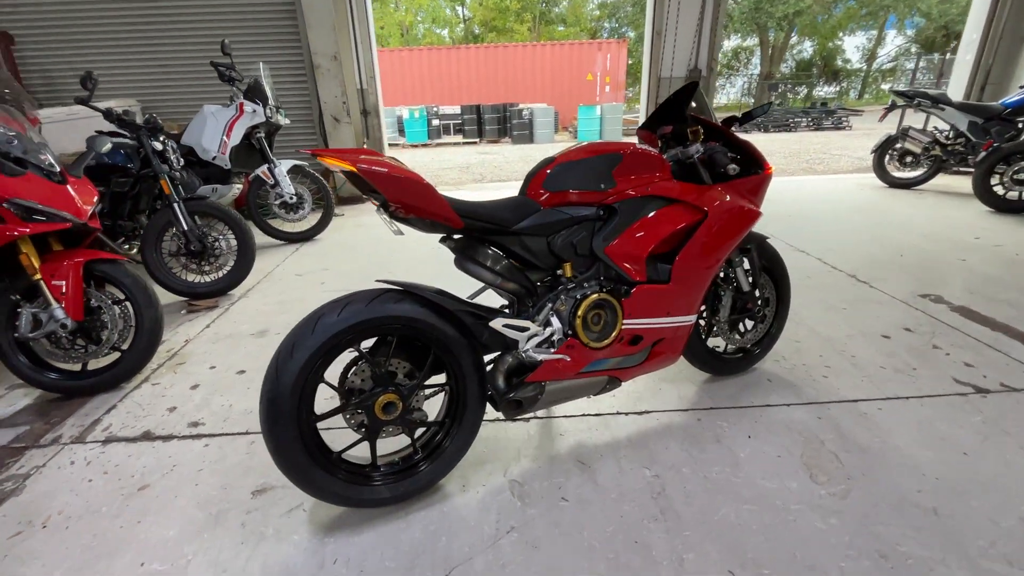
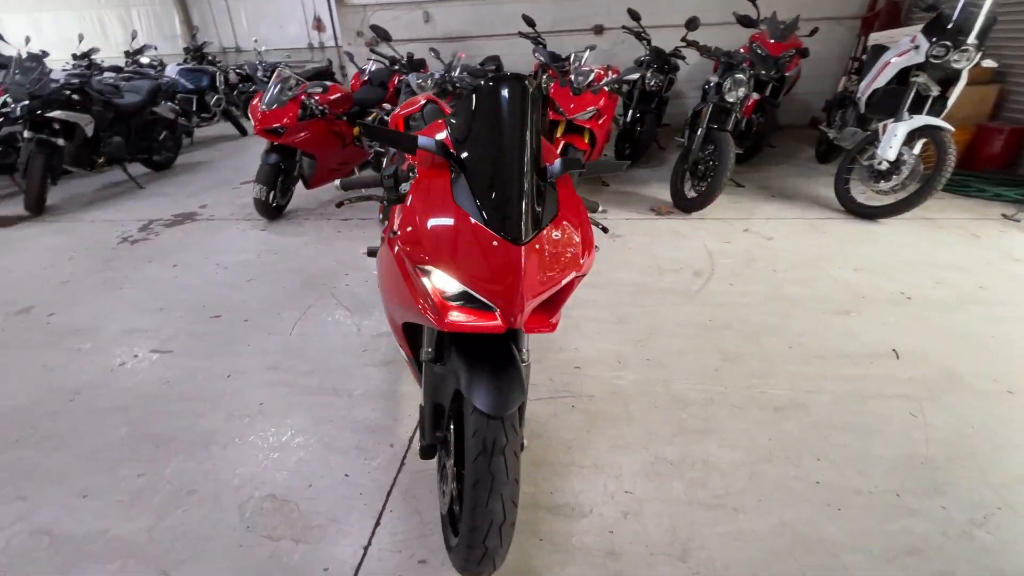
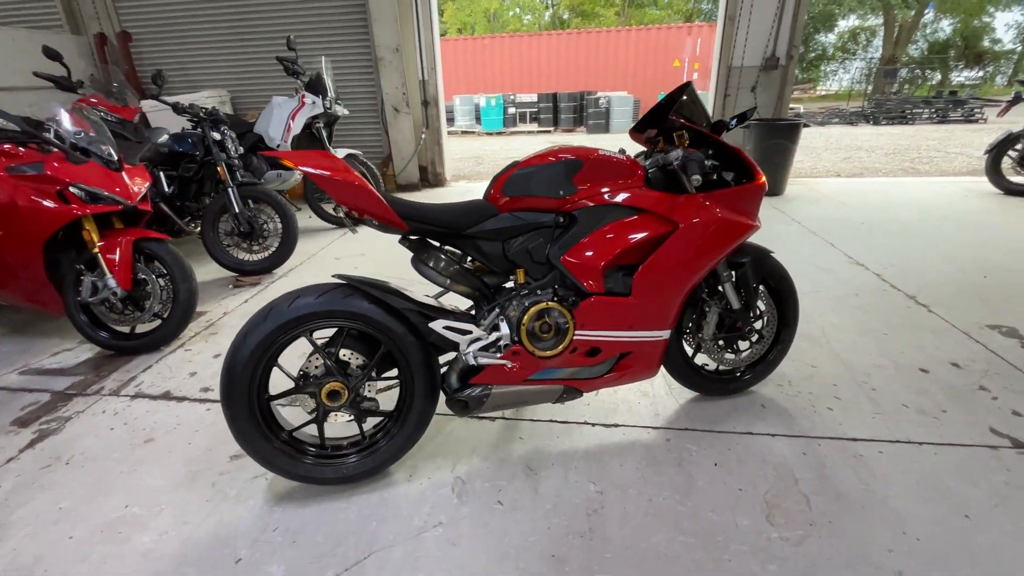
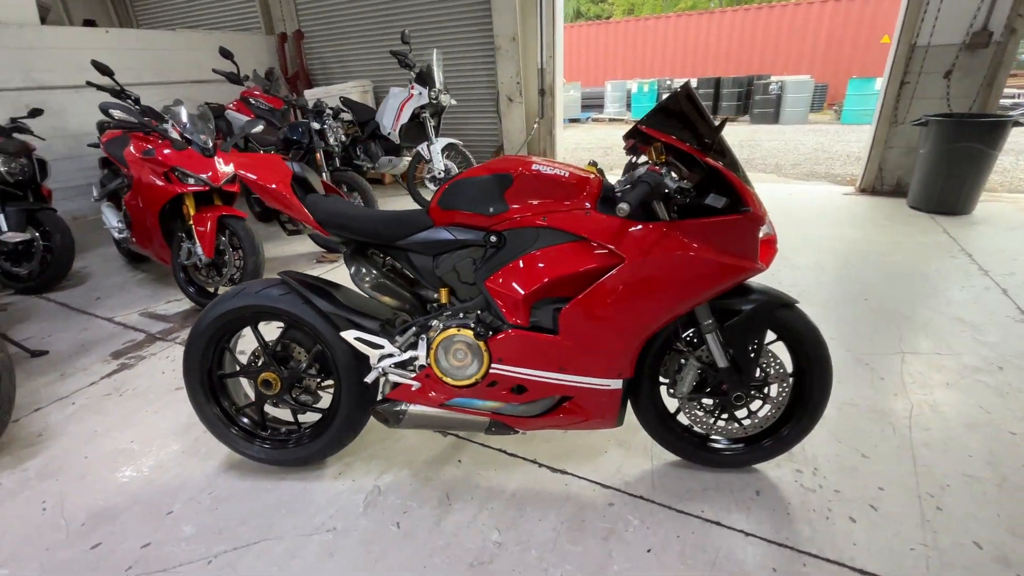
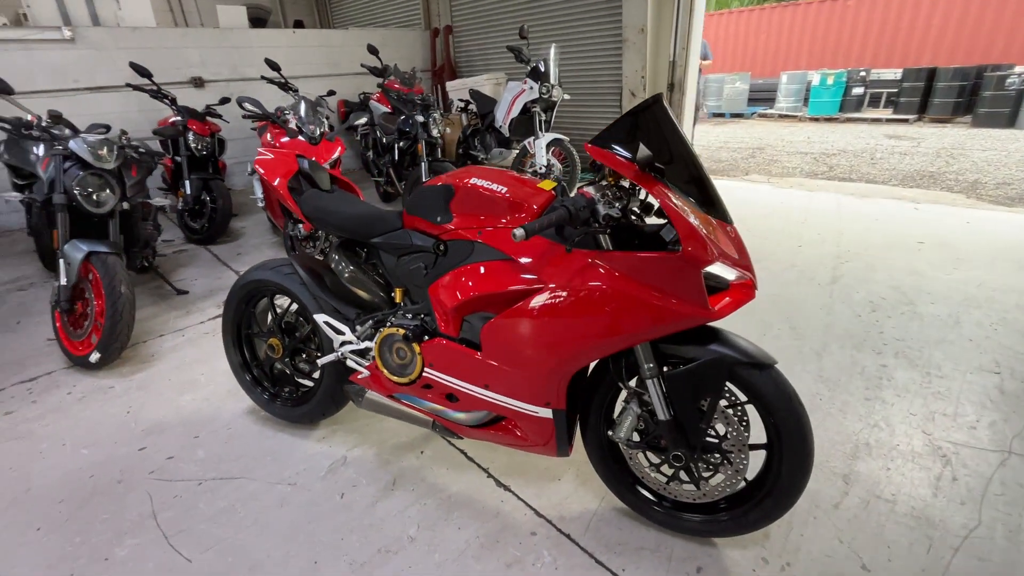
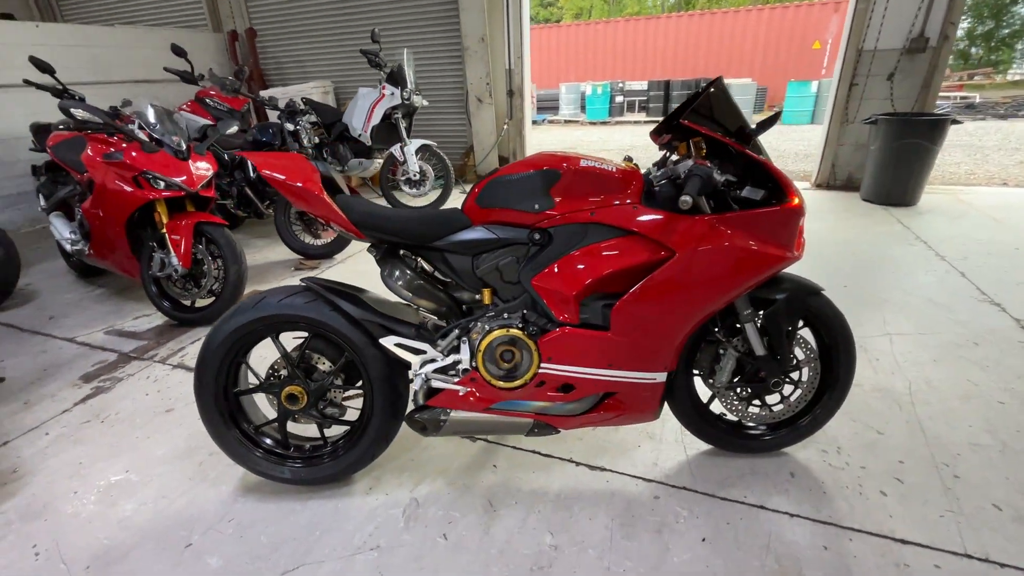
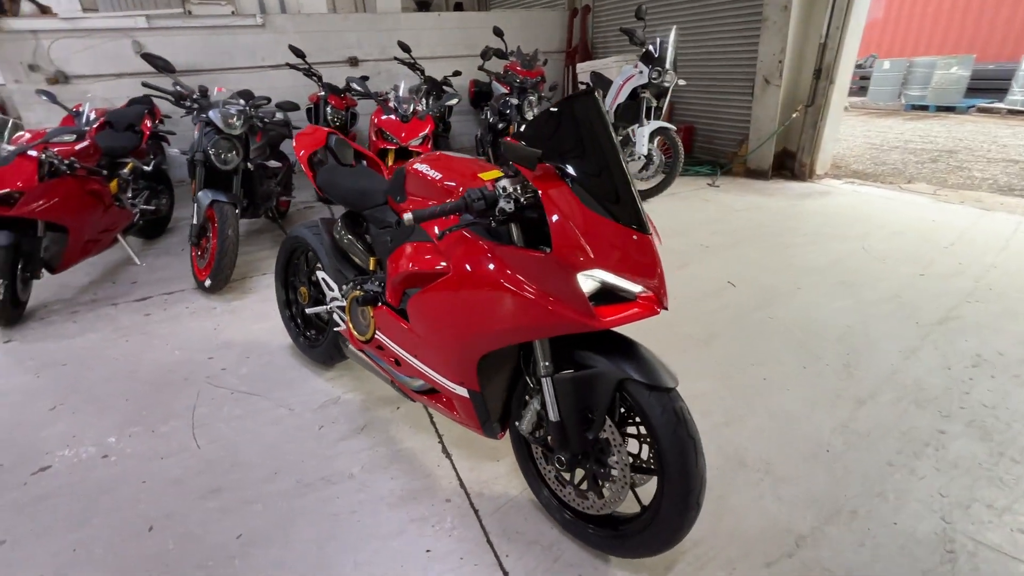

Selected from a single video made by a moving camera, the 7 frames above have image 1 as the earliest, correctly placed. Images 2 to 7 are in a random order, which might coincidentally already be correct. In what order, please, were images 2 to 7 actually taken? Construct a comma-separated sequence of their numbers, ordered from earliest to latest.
3, 6, 4, 5, 7, 2
